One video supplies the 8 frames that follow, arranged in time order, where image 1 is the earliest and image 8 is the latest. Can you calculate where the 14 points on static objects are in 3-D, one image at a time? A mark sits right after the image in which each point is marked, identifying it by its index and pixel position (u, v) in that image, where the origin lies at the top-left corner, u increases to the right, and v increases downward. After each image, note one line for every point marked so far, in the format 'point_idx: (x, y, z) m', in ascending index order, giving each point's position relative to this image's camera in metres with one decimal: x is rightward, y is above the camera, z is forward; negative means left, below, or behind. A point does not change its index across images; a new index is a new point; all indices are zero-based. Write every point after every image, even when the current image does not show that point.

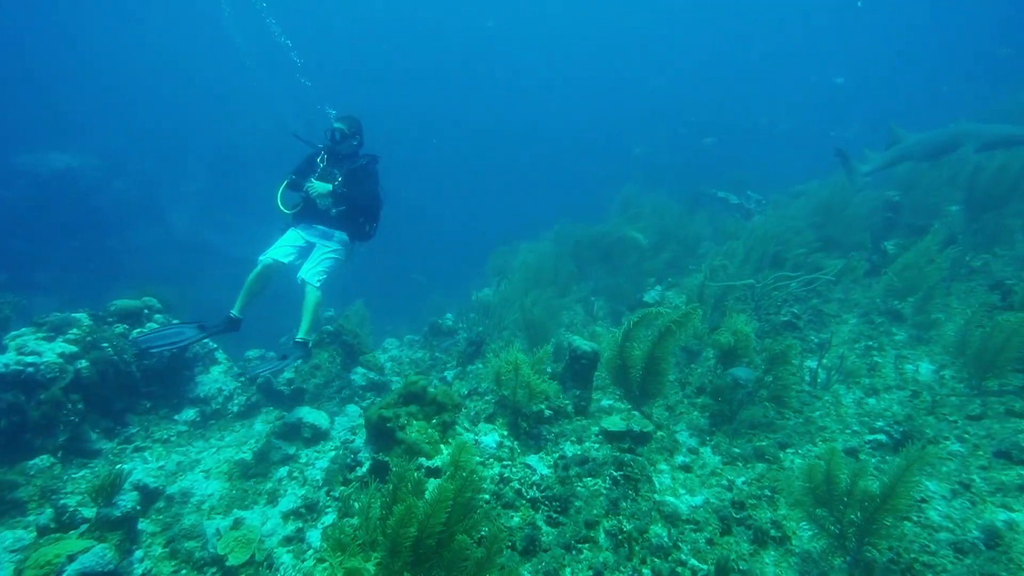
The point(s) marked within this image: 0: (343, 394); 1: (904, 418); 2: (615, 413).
0: (-2.5, -1.5, +6.9) m
1: (+3.8, -1.3, +4.7) m
2: (+1.2, -1.5, +5.5) m
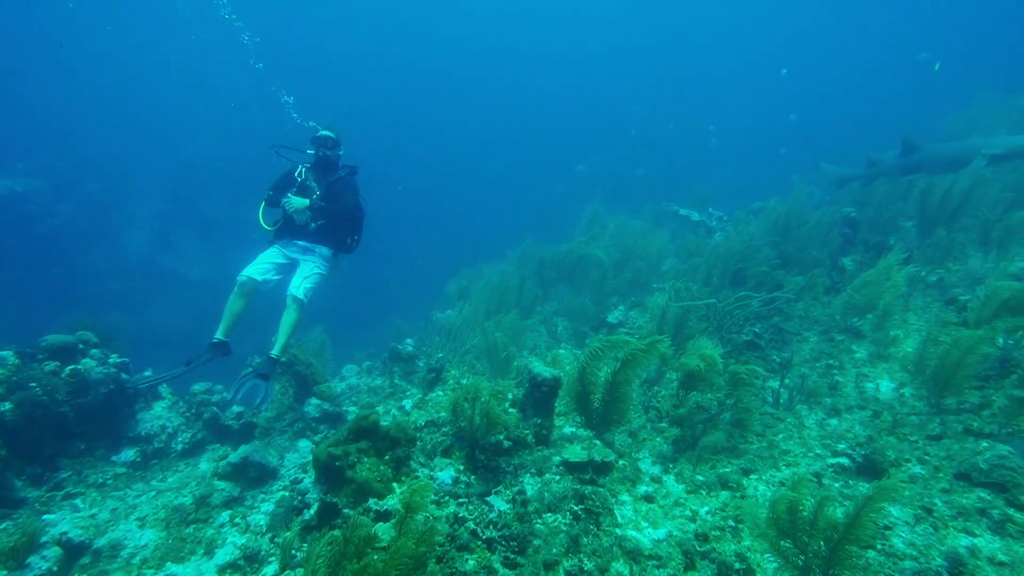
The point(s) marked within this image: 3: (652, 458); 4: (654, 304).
0: (-3.0, -1.9, +6.6) m
1: (+3.4, -1.5, +4.6) m
2: (+0.7, -1.7, +5.3) m
3: (+1.5, -1.8, +5.1) m
4: (+1.8, -0.4, +7.3) m
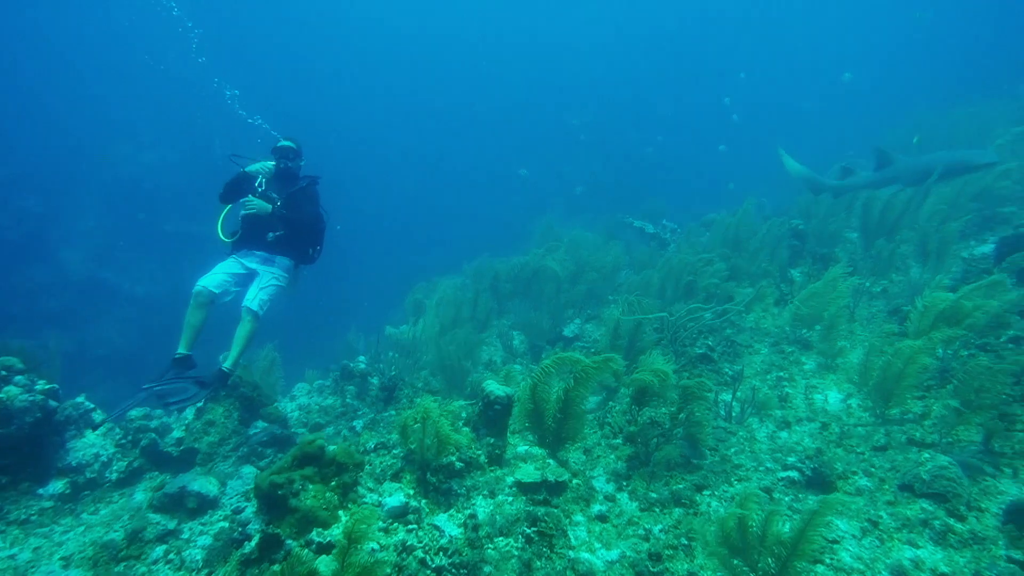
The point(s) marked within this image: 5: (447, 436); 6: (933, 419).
0: (-3.6, -2.1, +6.2) m
1: (+2.9, -1.6, +4.6) m
2: (+0.2, -1.9, +5.2) m
3: (+1.0, -2.0, +5.0) m
4: (+1.1, -0.6, +7.2) m
5: (-0.7, -1.6, +5.2) m
6: (+4.0, -1.3, +4.6) m
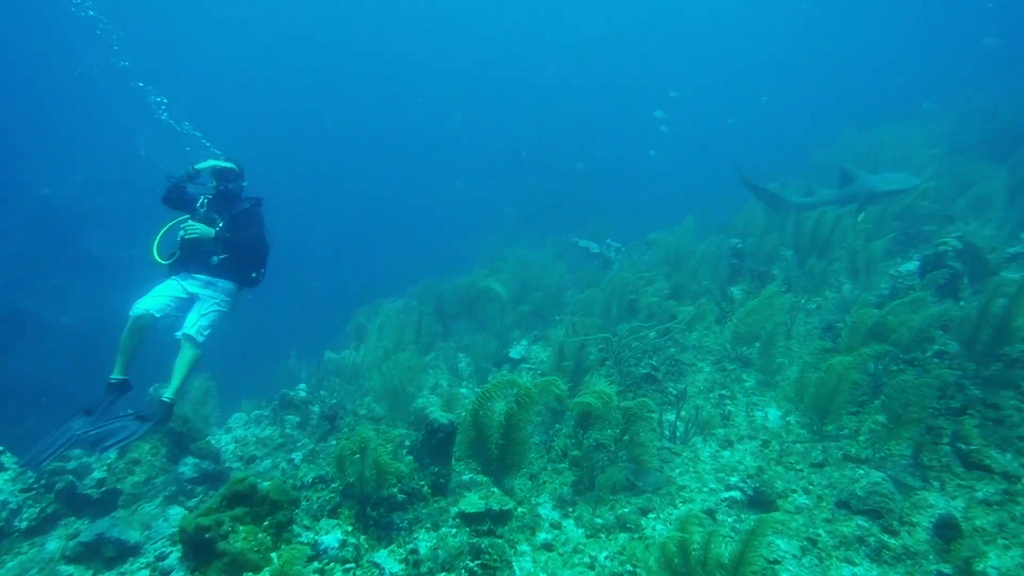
0: (-4.2, -2.5, +5.8) m
1: (+2.3, -1.7, +4.6) m
2: (-0.4, -2.1, +5.0) m
3: (+0.4, -2.2, +4.8) m
4: (+0.4, -0.9, +7.1) m
5: (-1.3, -1.9, +5.0) m
6: (+3.4, -1.4, +4.6) m
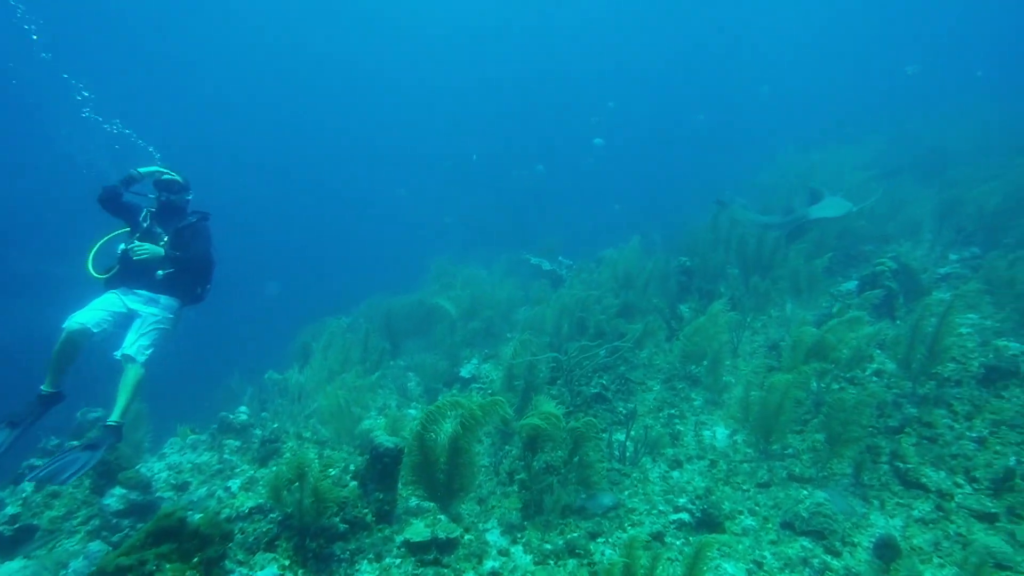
0: (-4.8, -2.7, +5.4) m
1: (+1.8, -1.9, +4.5) m
2: (-0.9, -2.3, +4.8) m
3: (-0.1, -2.3, +4.7) m
4: (-0.2, -1.1, +6.9) m
5: (-1.8, -2.1, +4.7) m
6: (+2.9, -1.6, +4.6) m
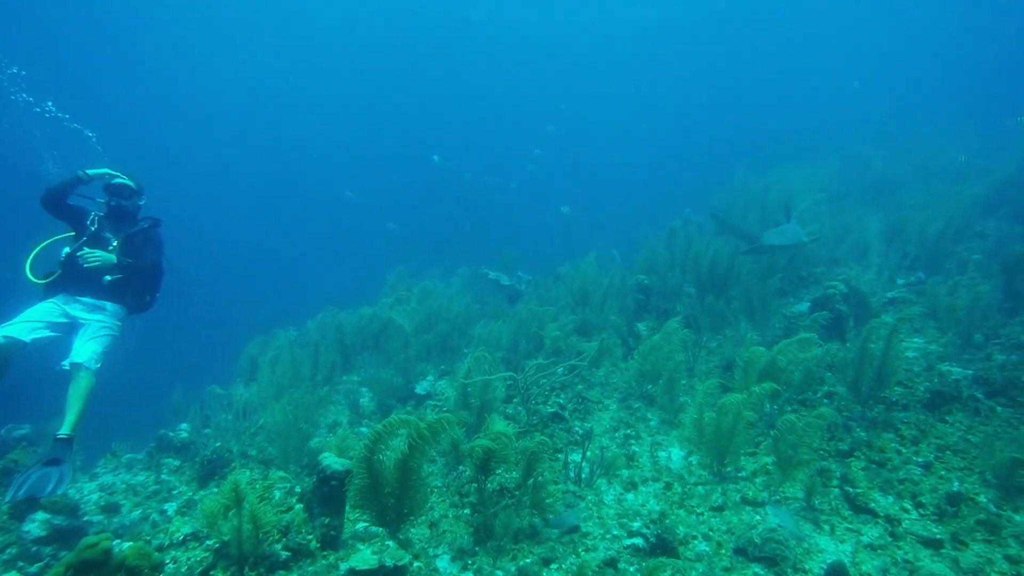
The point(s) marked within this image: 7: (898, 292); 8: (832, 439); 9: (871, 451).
0: (-5.3, -2.8, +5.0) m
1: (+1.4, -2.1, +4.4) m
2: (-1.4, -2.4, +4.6) m
3: (-0.6, -2.5, +4.5) m
4: (-0.8, -1.3, +6.8) m
5: (-2.3, -2.2, +4.5) m
6: (+2.4, -1.8, +4.6) m
7: (+6.8, -0.1, +8.4) m
8: (+3.2, -1.5, +4.8) m
9: (+3.5, -1.6, +4.6) m
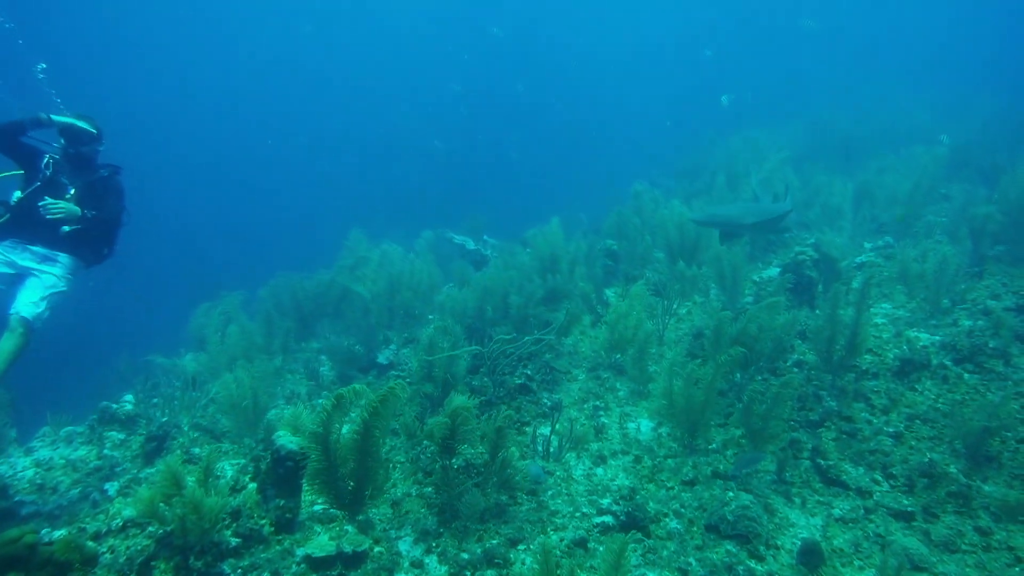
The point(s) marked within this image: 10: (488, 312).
0: (-5.6, -2.5, +4.5) m
1: (+1.1, -1.8, +4.3) m
2: (-1.7, -2.2, +4.3) m
3: (-0.9, -2.2, +4.2) m
4: (-1.2, -0.8, +6.4) m
5: (-2.6, -1.9, +4.1) m
6: (+2.1, -1.5, +4.5) m
7: (+6.3, +0.6, +8.4) m
8: (+2.9, -1.2, +4.7) m
9: (+3.1, -1.3, +4.5) m
10: (-0.4, -0.4, +7.7) m
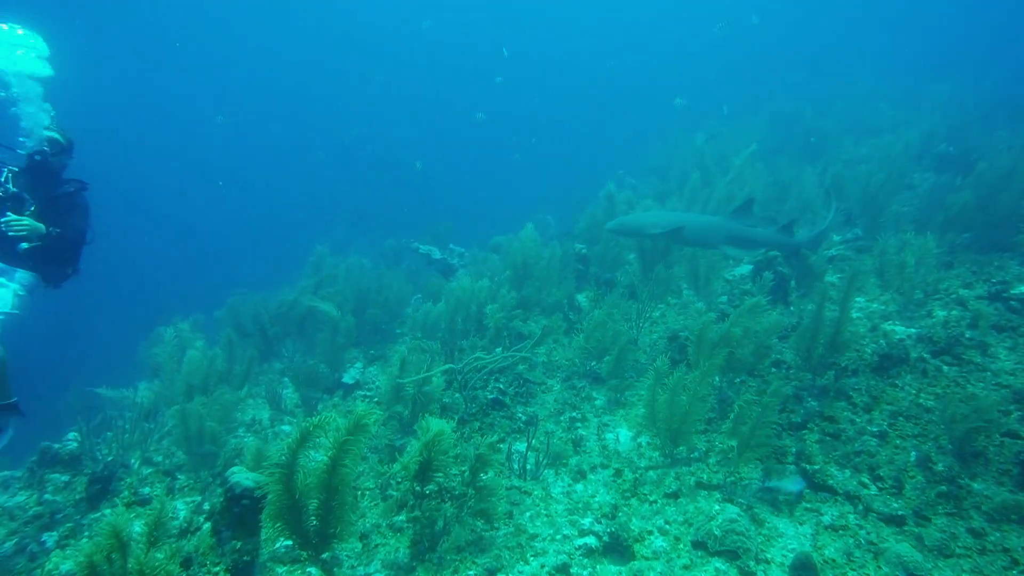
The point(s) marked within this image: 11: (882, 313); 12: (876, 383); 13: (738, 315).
0: (-5.7, -2.8, +3.9) m
1: (+0.9, -1.9, +4.1) m
2: (-1.9, -2.3, +3.9) m
3: (-1.1, -2.3, +3.9) m
4: (-1.6, -1.0, +6.1) m
5: (-2.8, -2.1, +3.7) m
6: (+1.9, -1.5, +4.3) m
7: (+5.7, +0.7, +8.4) m
8: (+2.6, -1.2, +4.6) m
9: (+2.9, -1.2, +4.4) m
10: (-0.8, -0.5, +7.5) m
11: (+4.7, -0.3, +6.0) m
12: (+3.6, -0.9, +4.8) m
13: (+2.6, -0.3, +5.4) m
